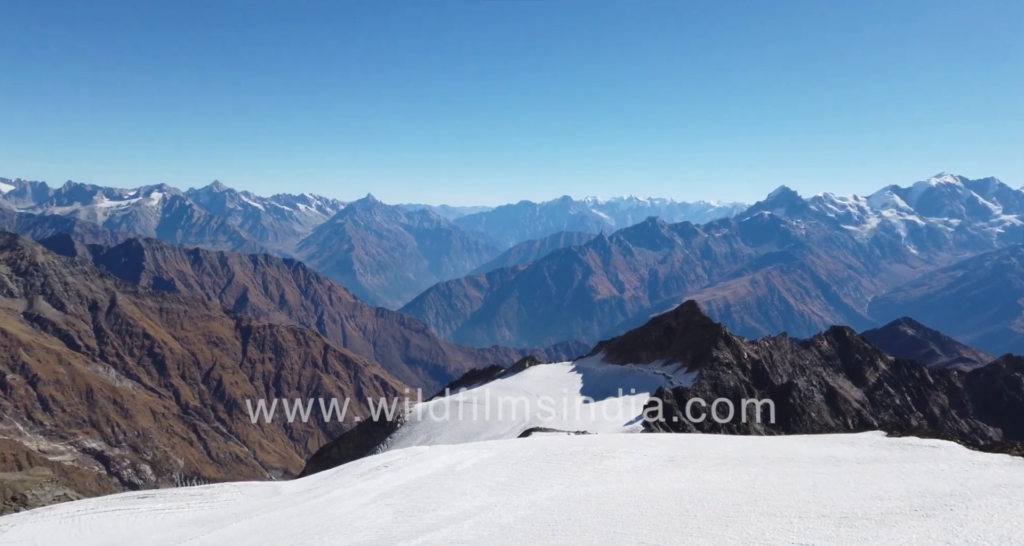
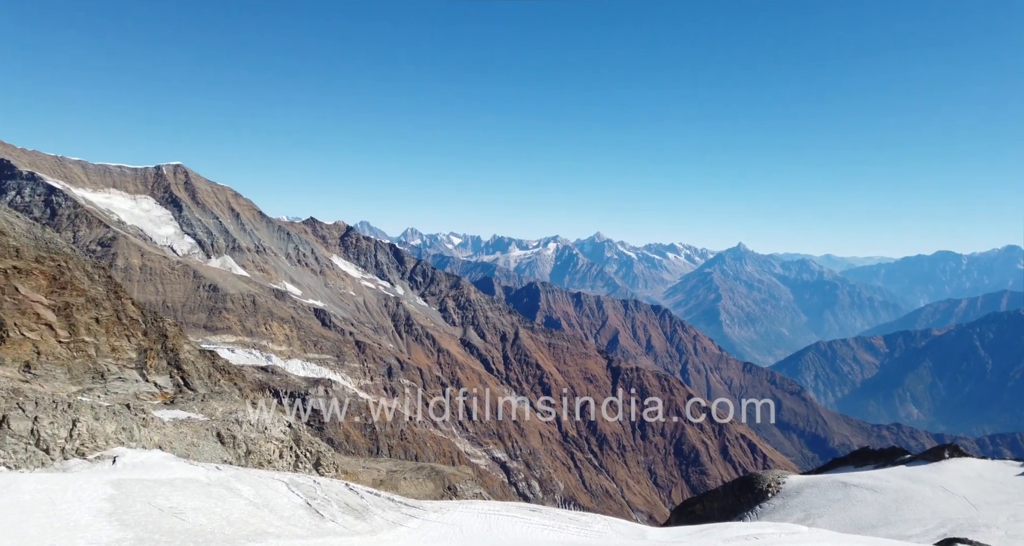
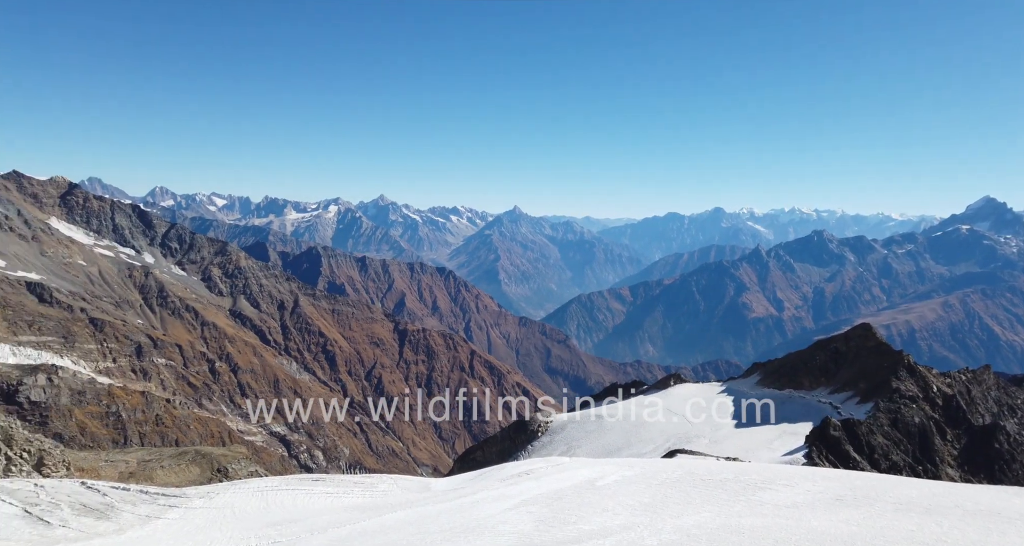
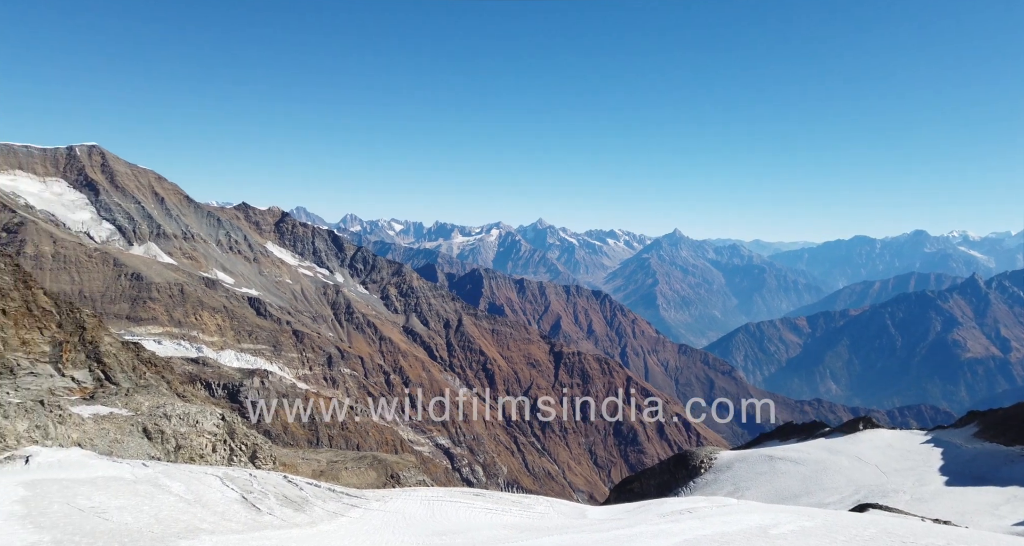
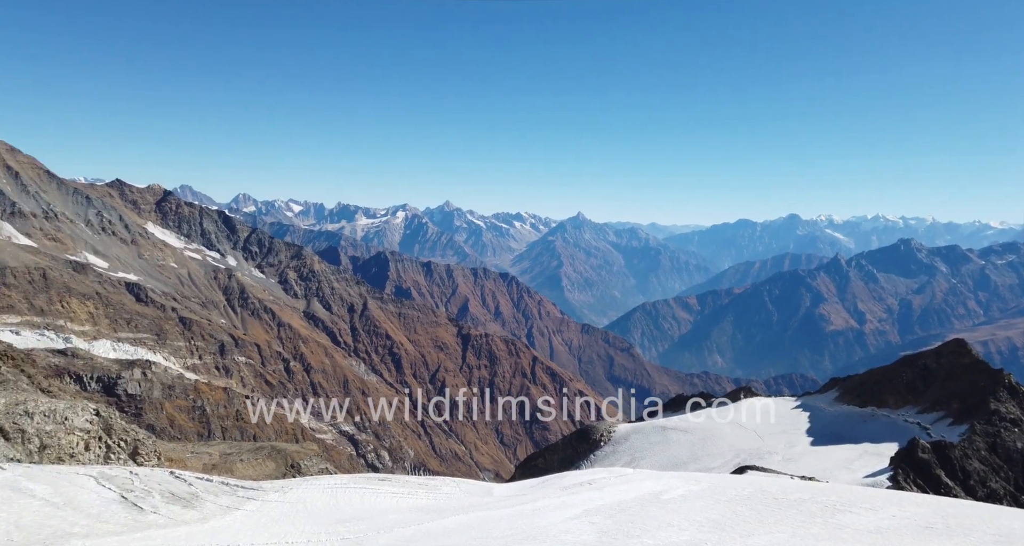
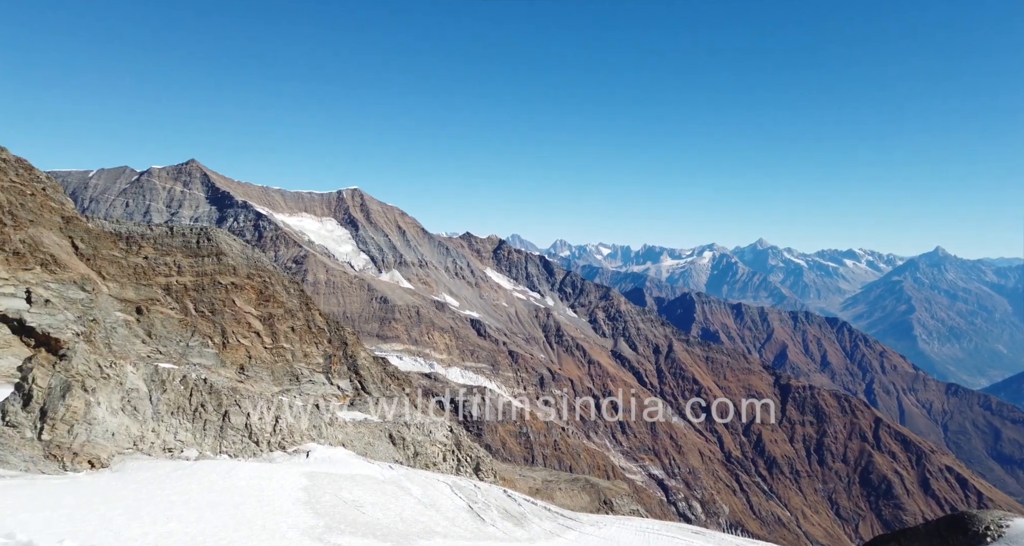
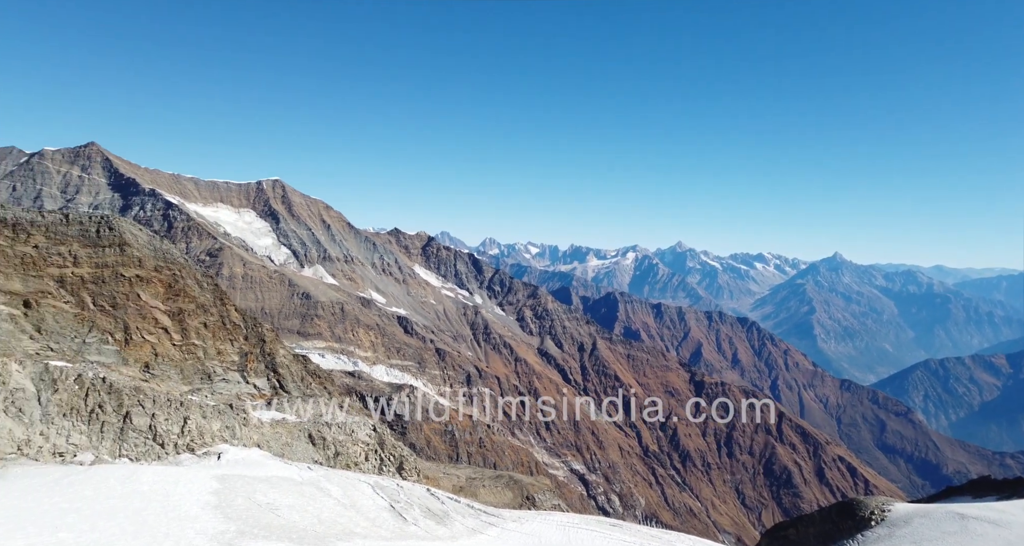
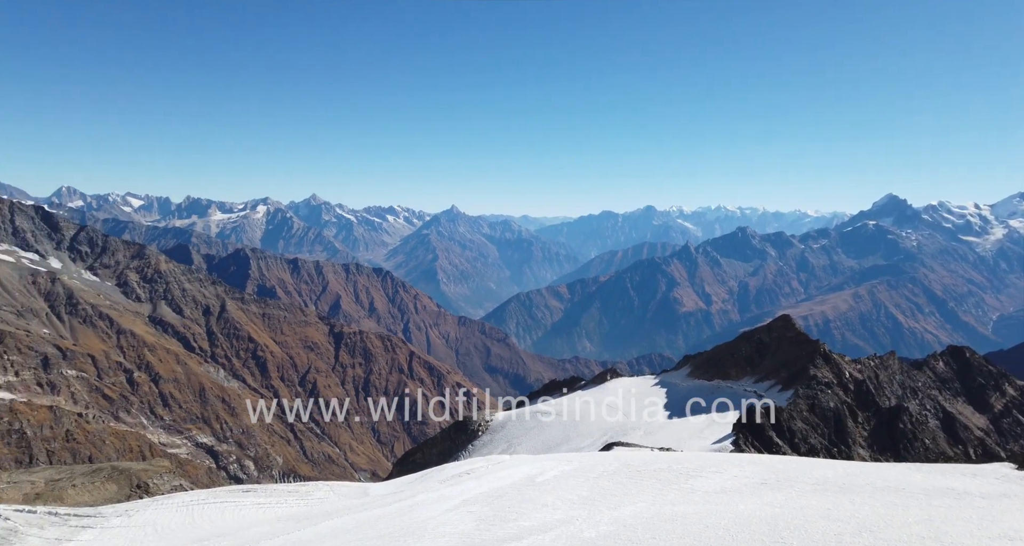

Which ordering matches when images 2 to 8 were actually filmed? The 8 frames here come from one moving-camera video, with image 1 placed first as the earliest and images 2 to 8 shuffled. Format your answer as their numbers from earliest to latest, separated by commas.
8, 3, 5, 4, 2, 7, 6
